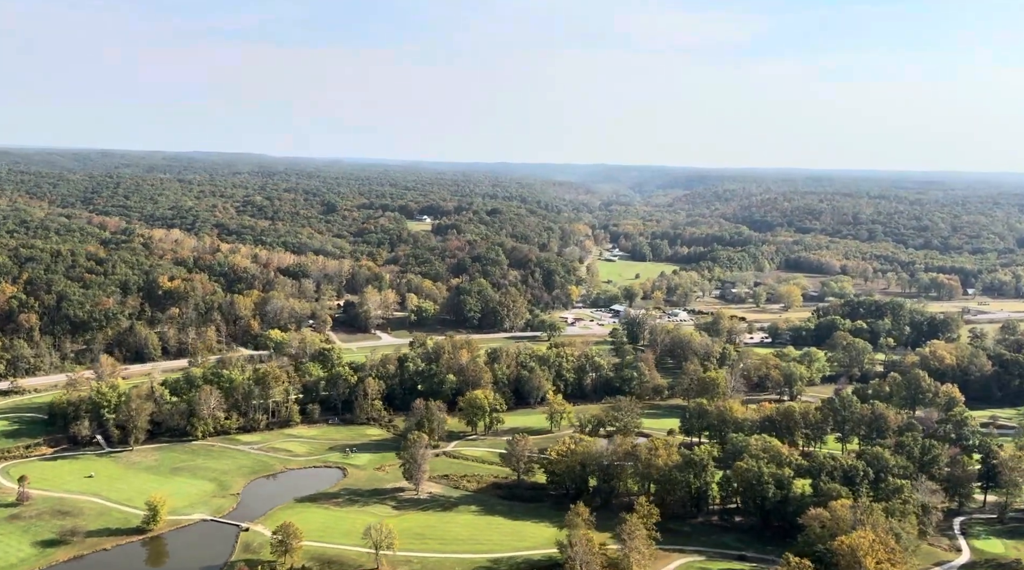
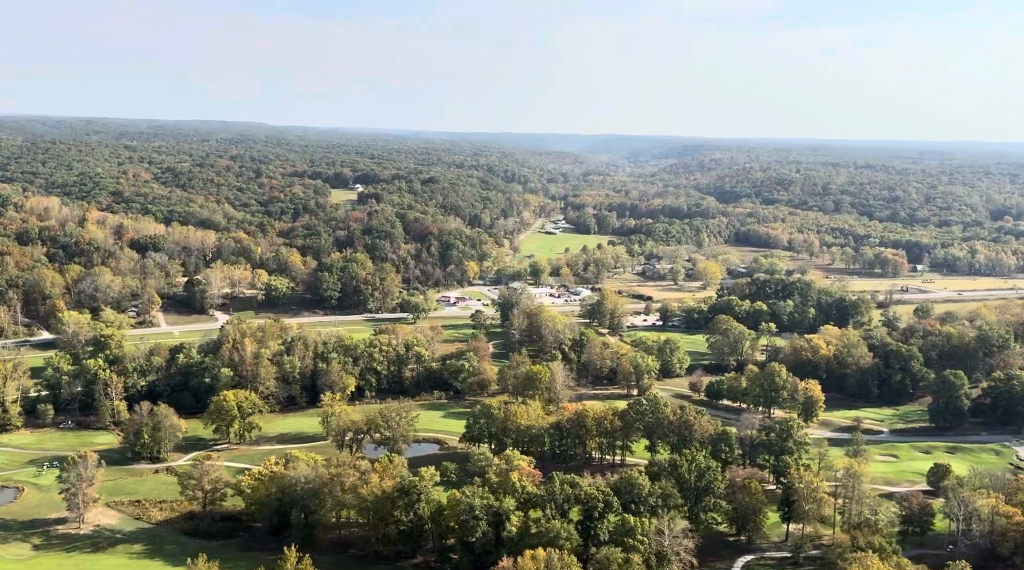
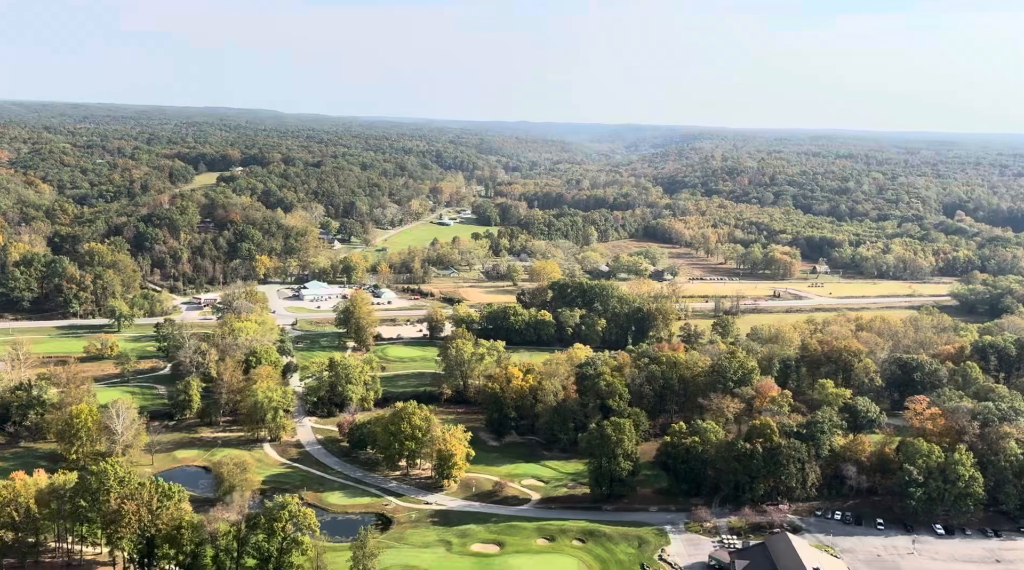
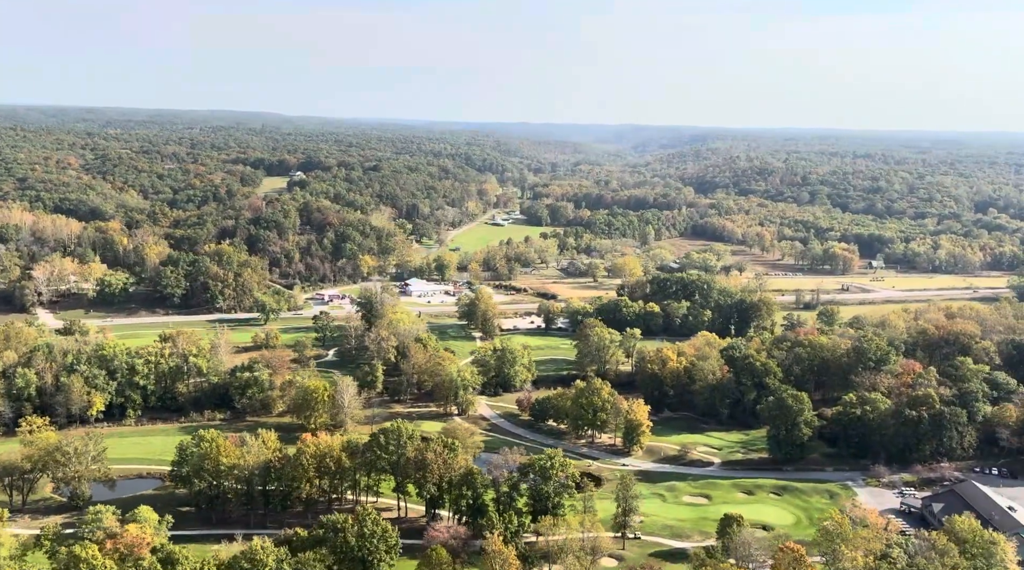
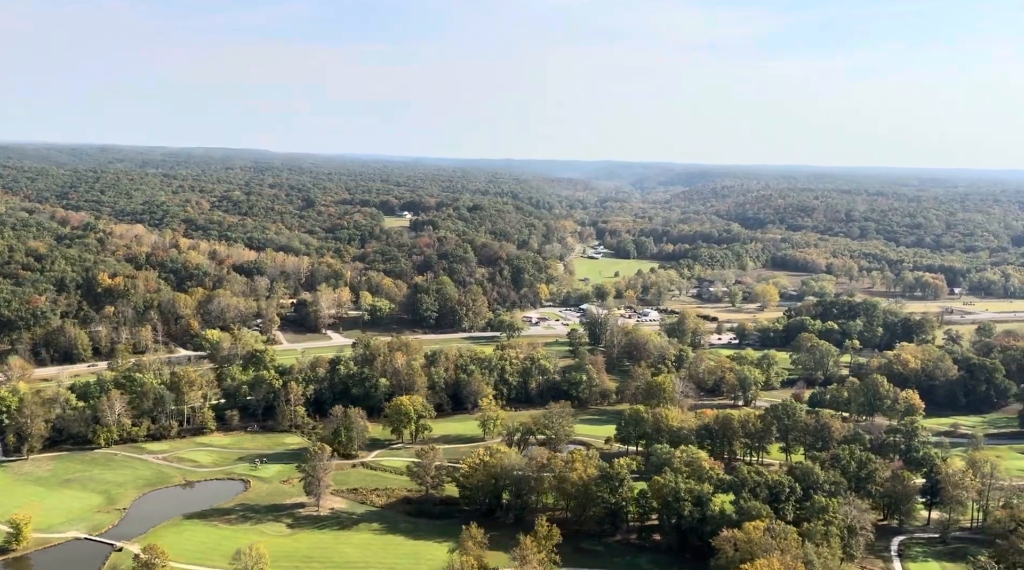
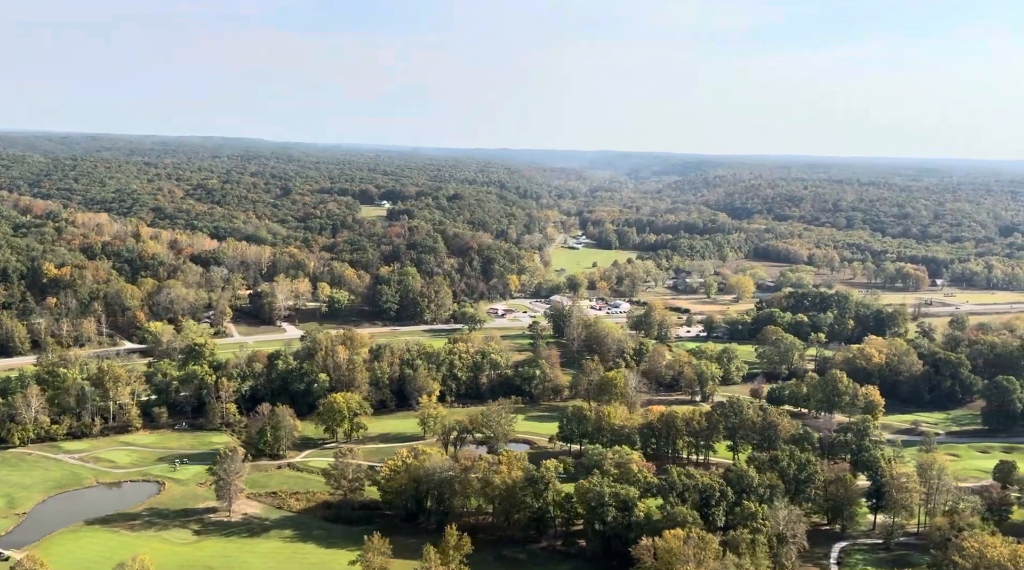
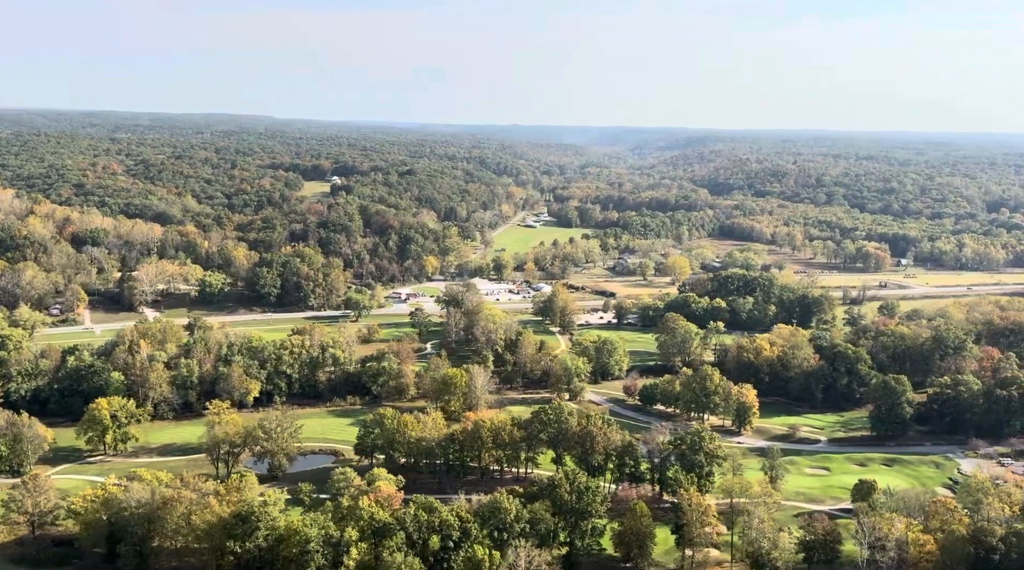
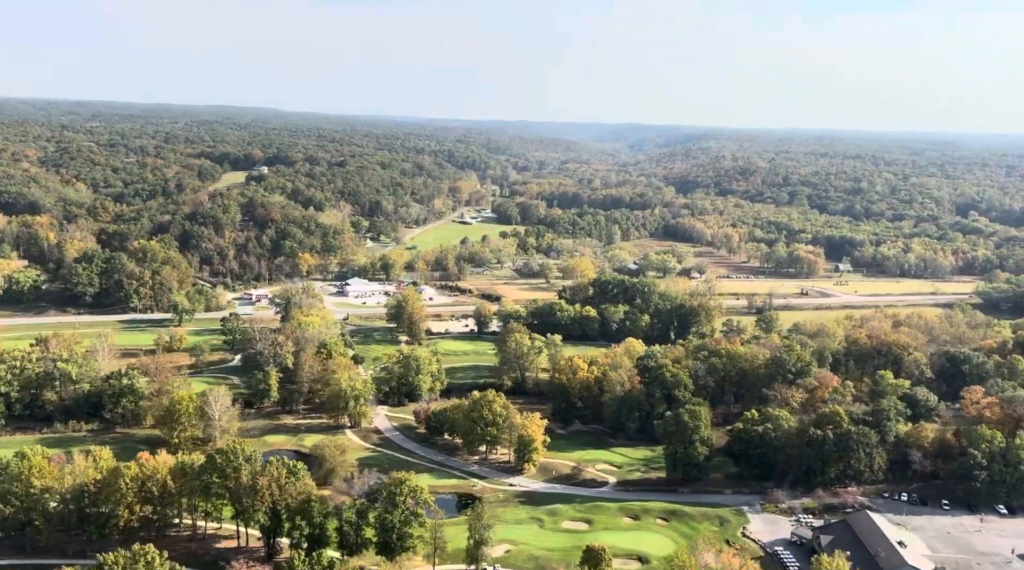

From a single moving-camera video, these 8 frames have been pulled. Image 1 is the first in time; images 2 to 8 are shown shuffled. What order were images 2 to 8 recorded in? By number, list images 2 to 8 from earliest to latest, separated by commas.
5, 6, 2, 7, 4, 8, 3
